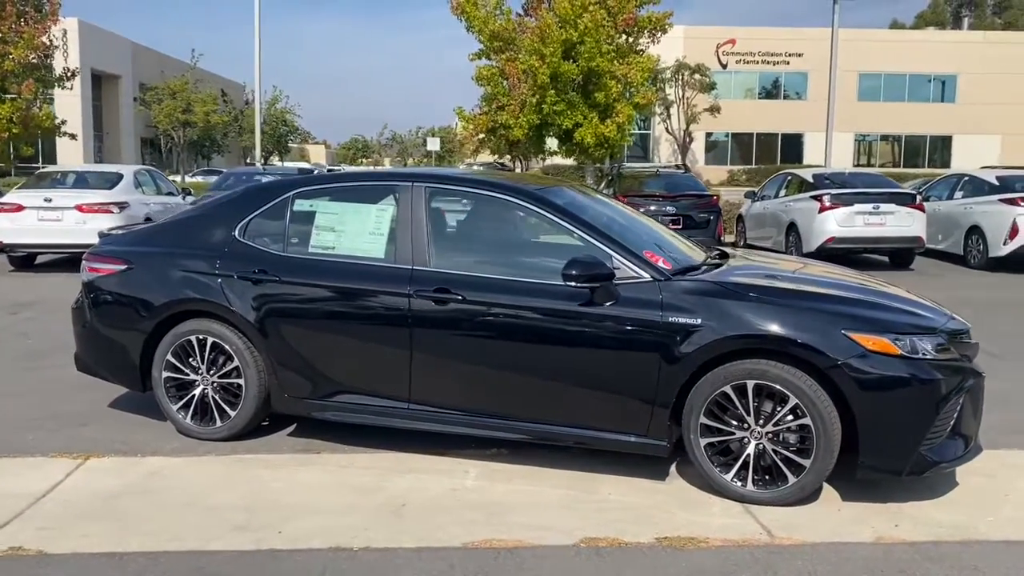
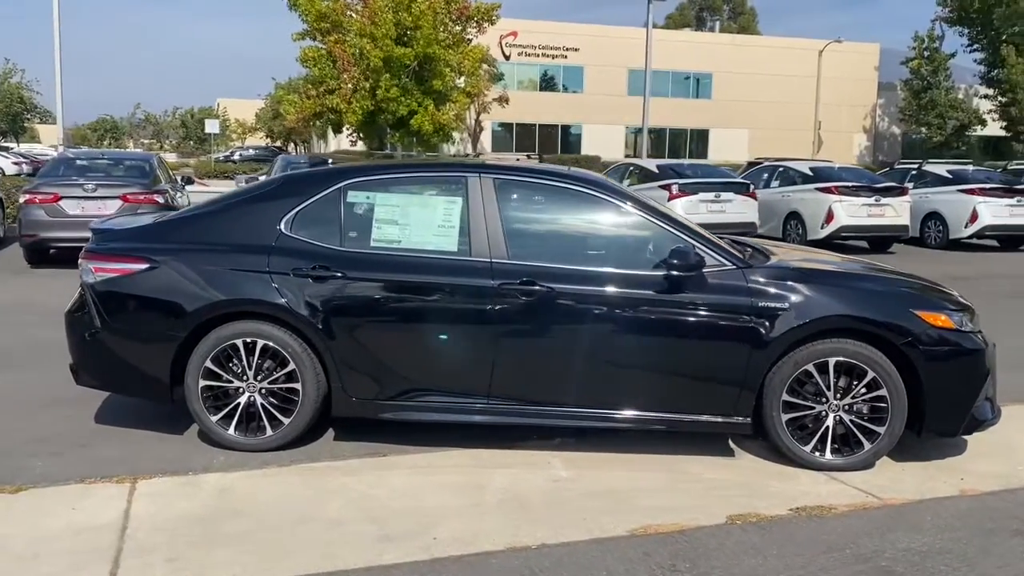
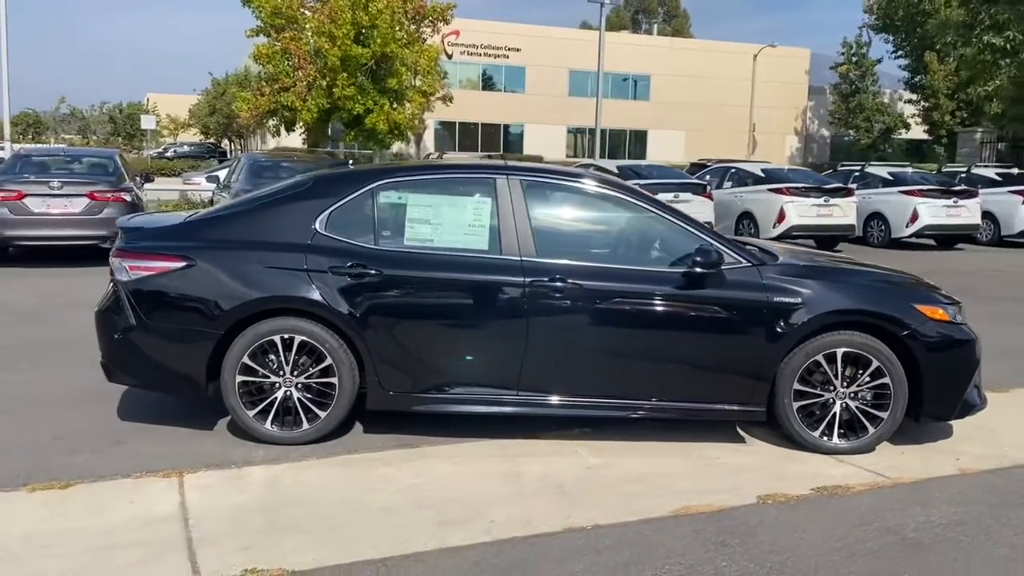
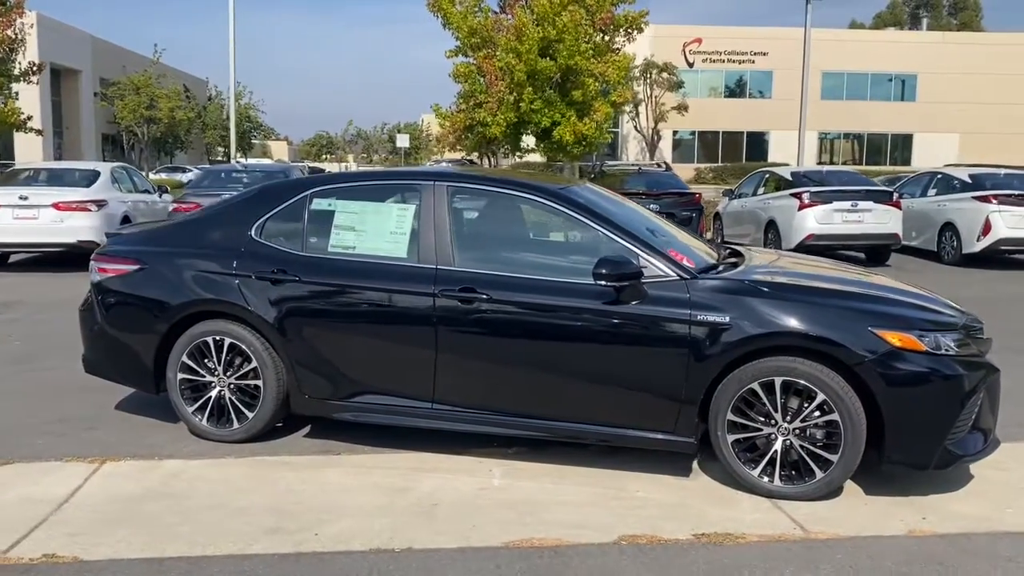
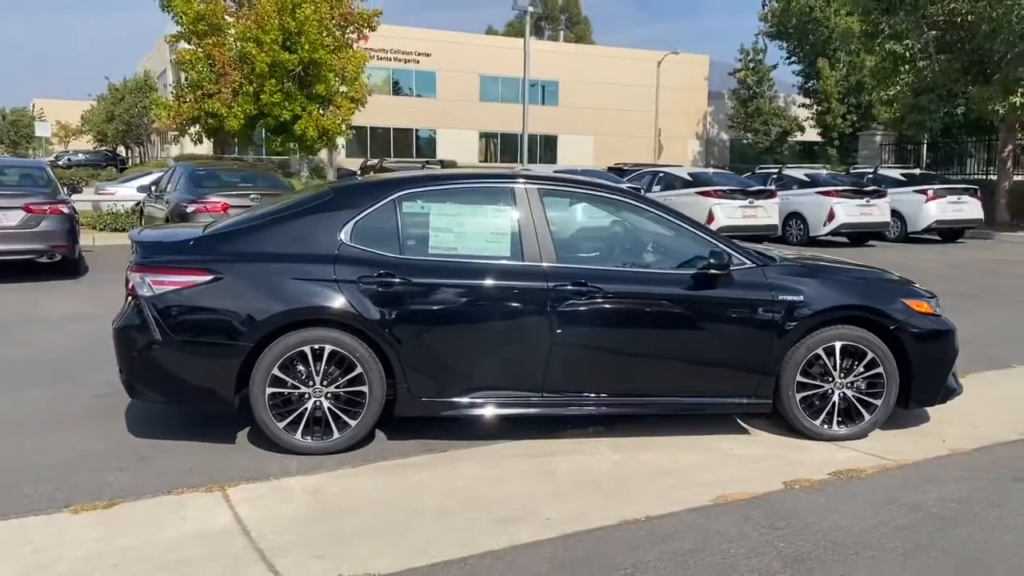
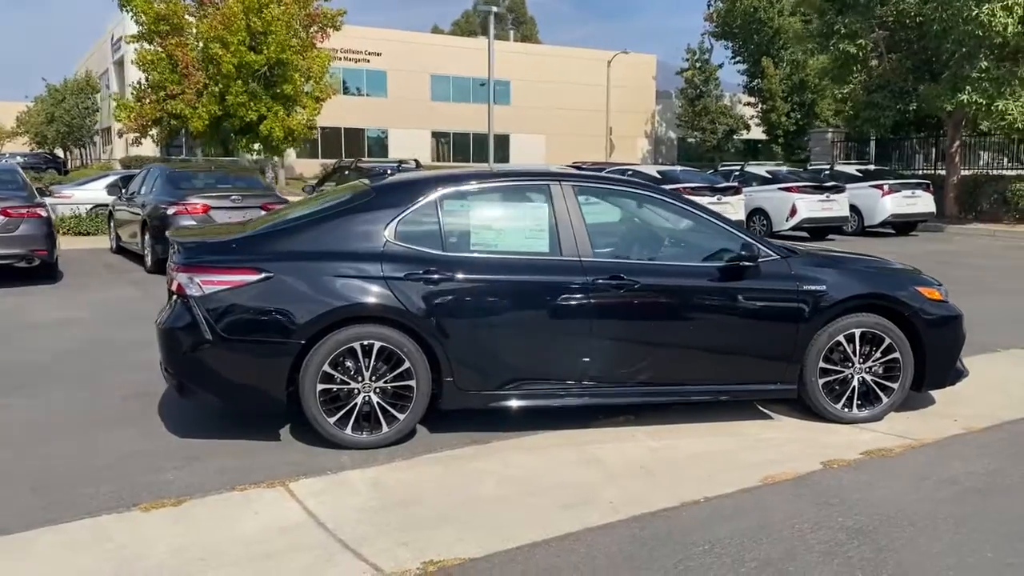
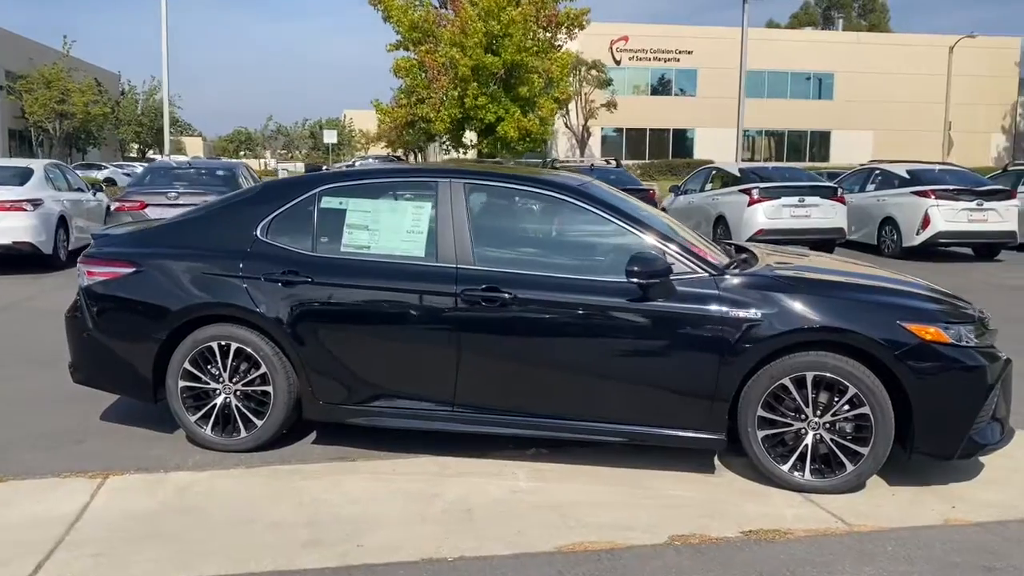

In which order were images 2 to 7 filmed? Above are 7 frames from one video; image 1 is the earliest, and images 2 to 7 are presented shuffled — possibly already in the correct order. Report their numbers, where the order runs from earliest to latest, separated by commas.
4, 7, 2, 3, 5, 6
